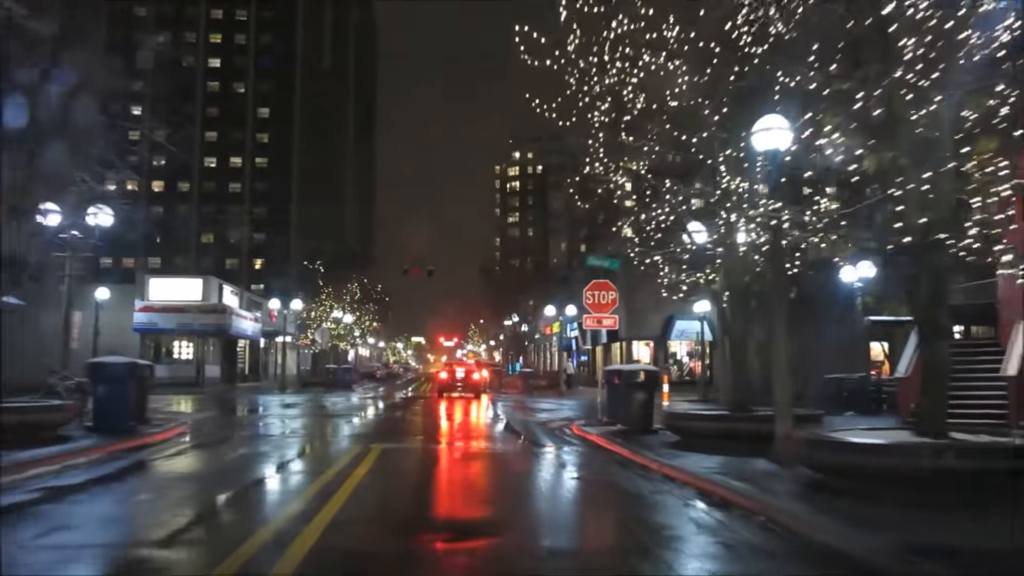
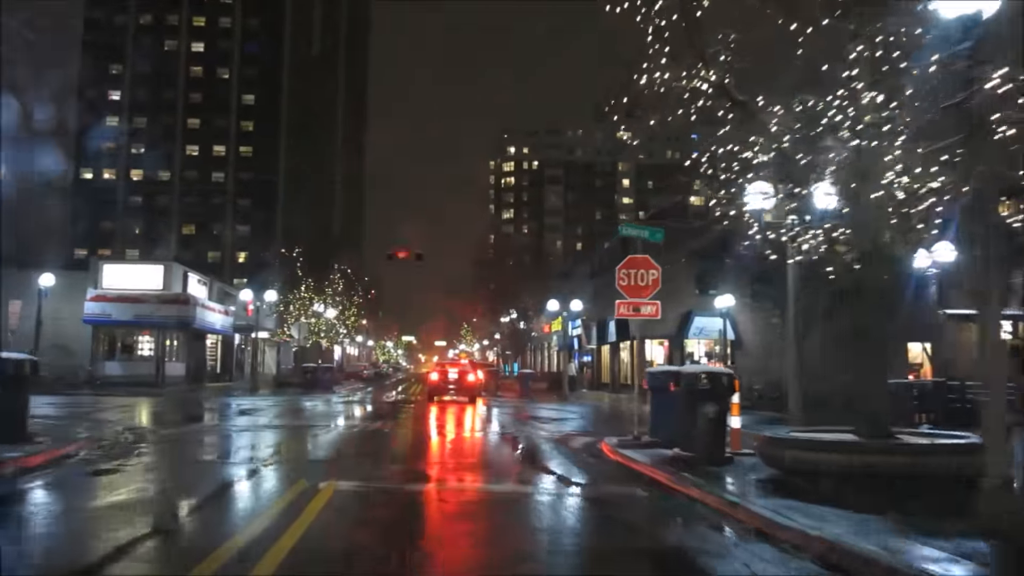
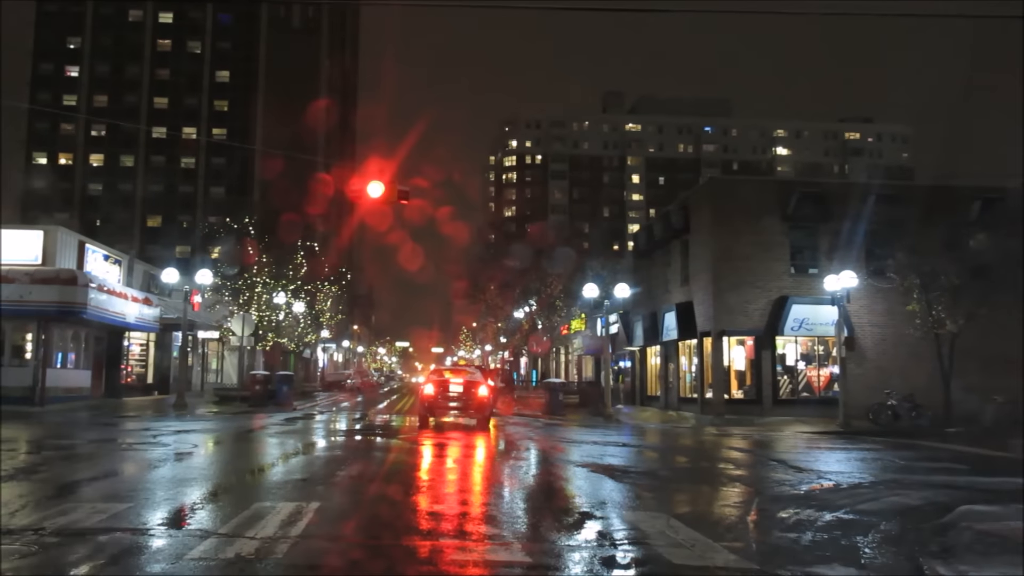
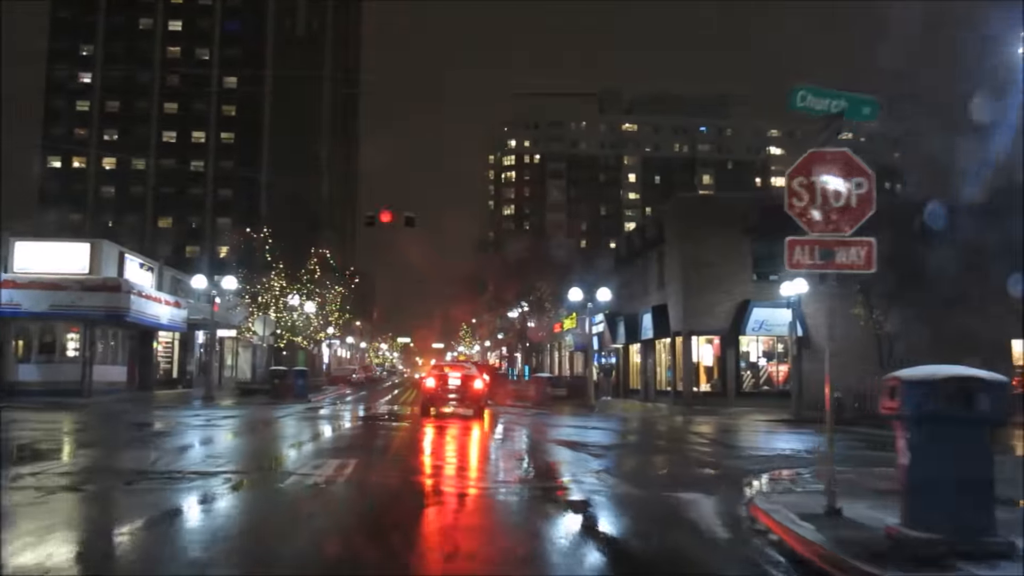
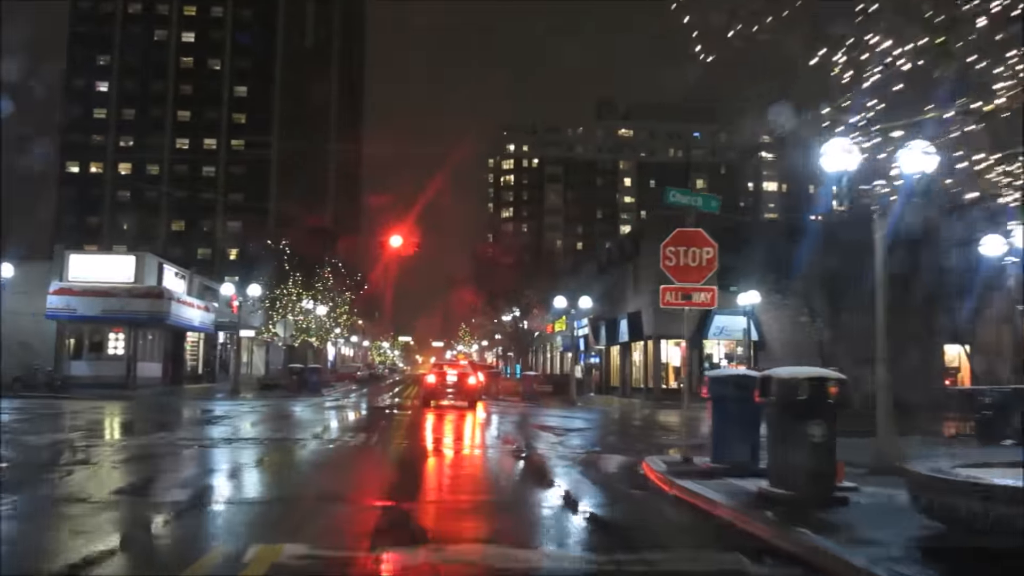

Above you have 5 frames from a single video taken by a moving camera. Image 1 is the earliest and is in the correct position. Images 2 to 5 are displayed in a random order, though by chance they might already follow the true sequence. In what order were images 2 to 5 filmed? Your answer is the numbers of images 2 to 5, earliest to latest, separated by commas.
2, 5, 4, 3
